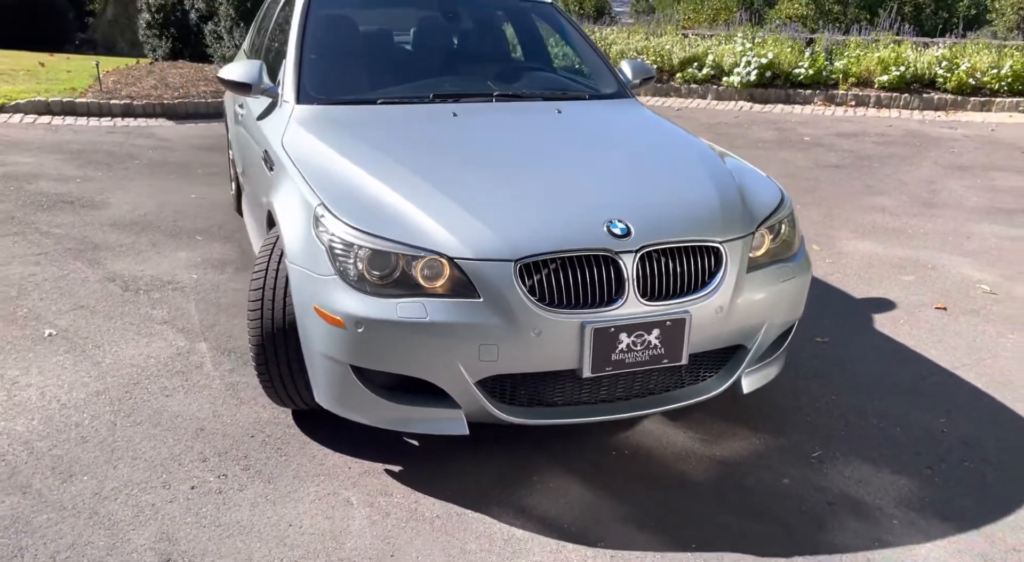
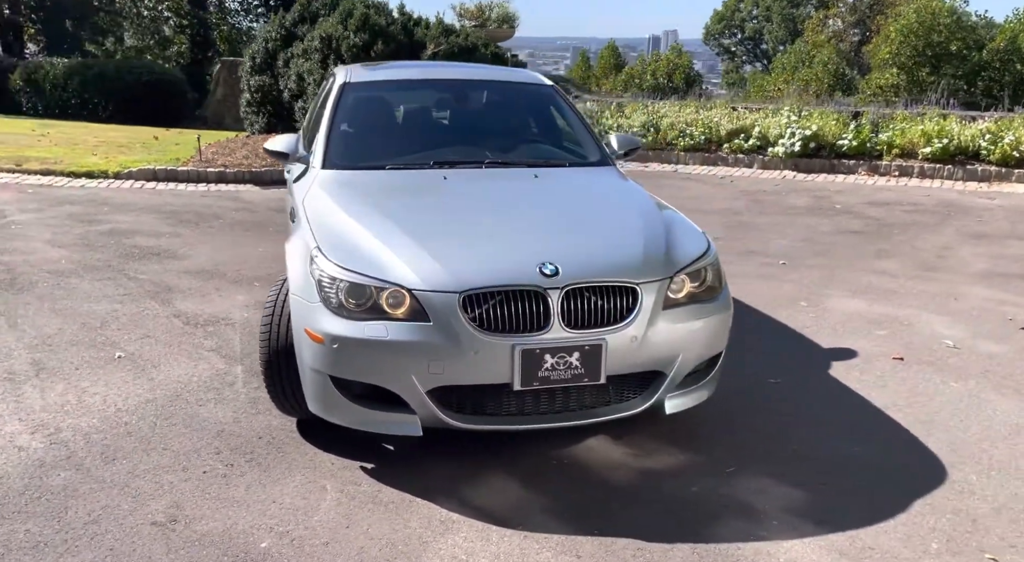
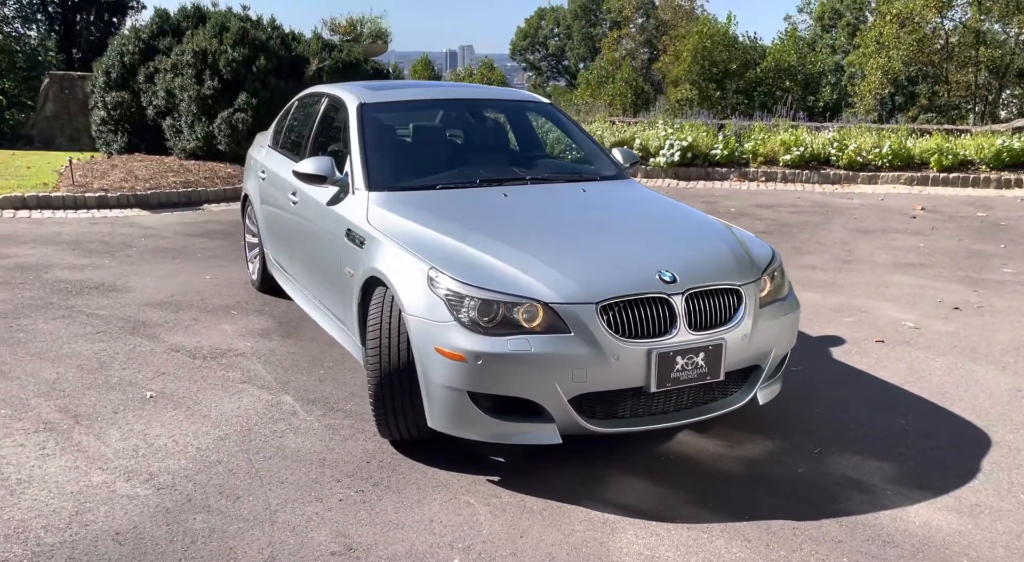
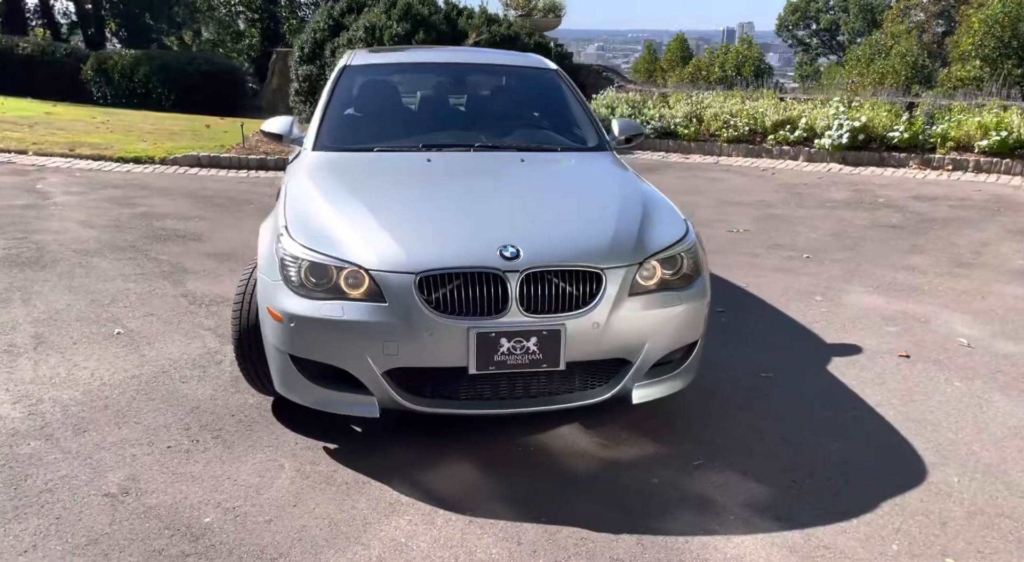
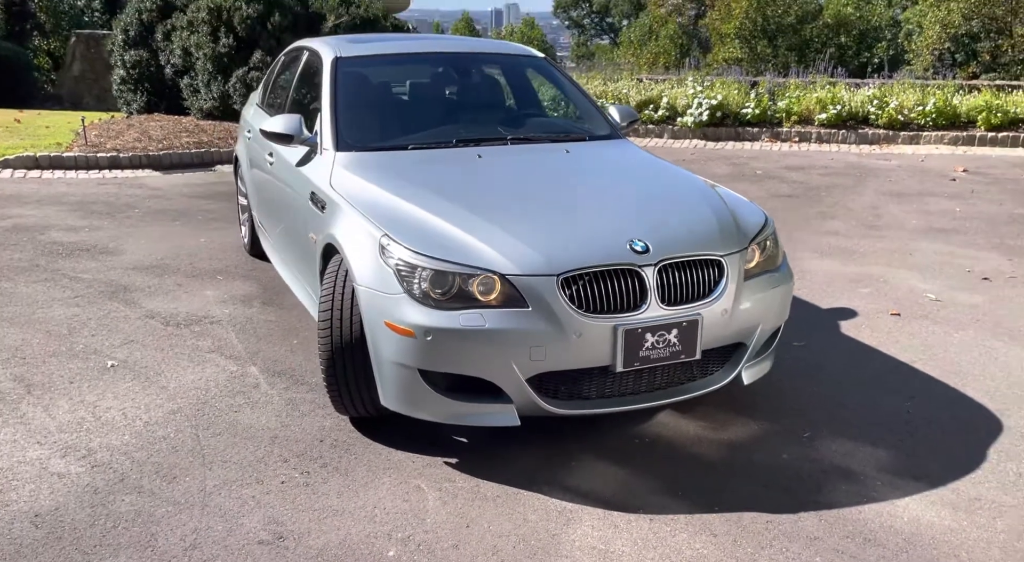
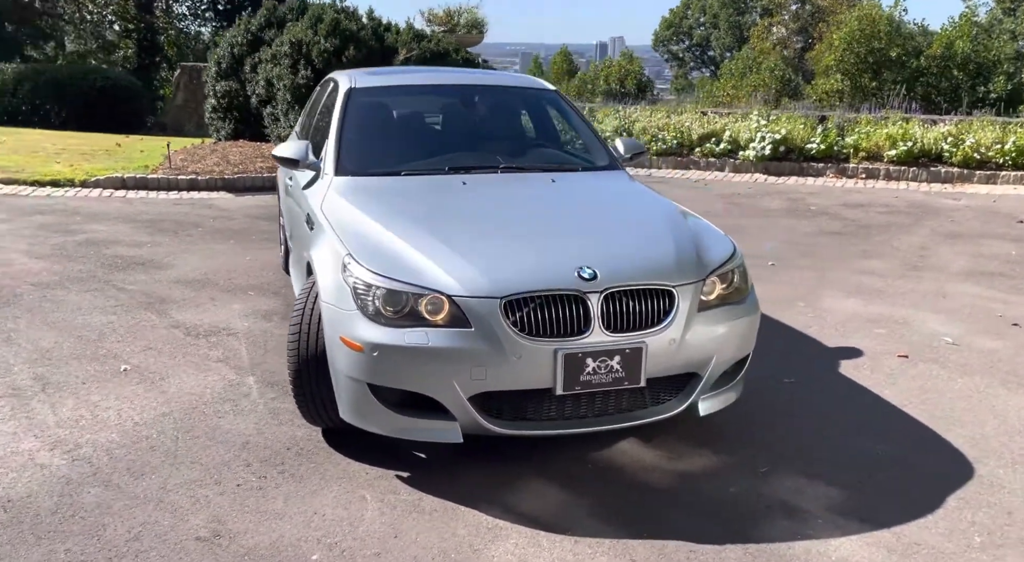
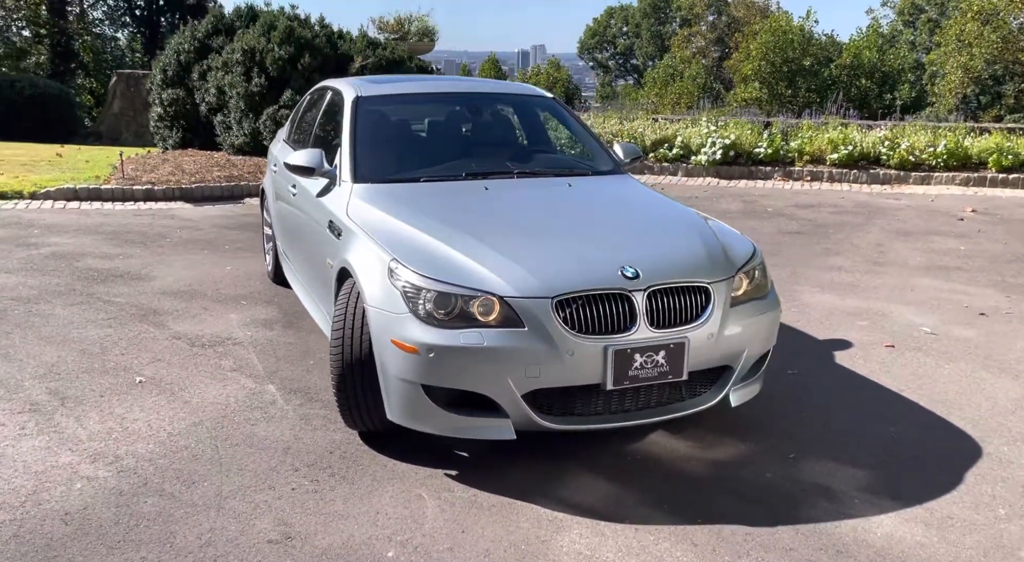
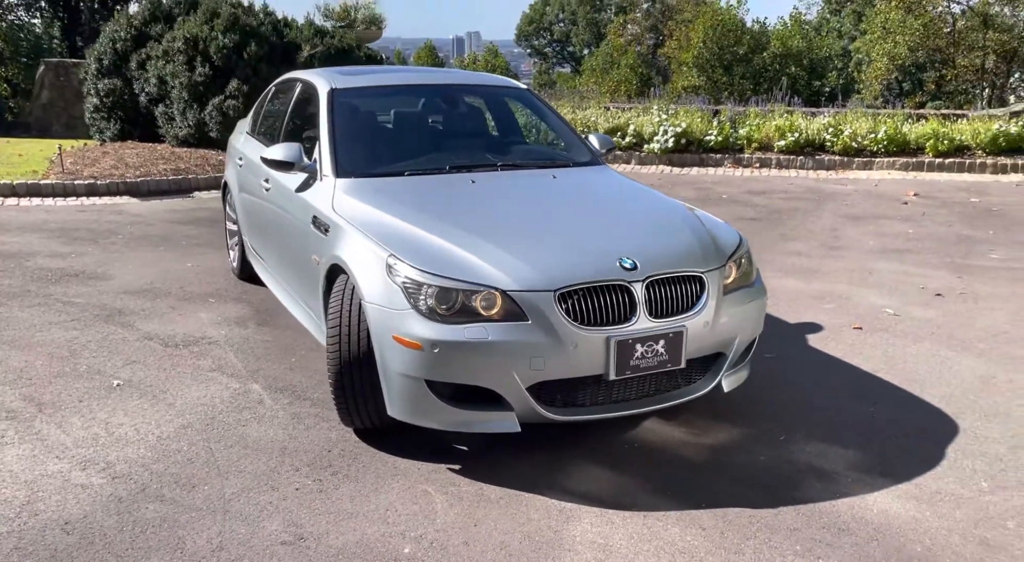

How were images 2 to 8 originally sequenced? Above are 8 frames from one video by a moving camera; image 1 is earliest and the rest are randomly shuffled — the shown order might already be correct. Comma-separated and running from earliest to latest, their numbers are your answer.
5, 8, 3, 7, 6, 2, 4
